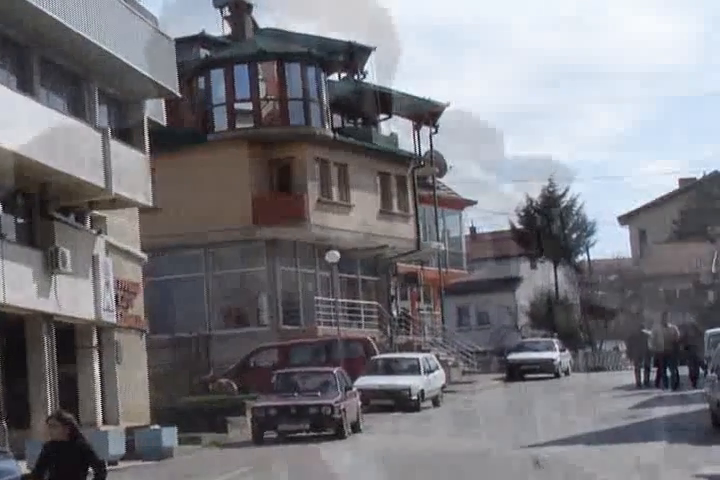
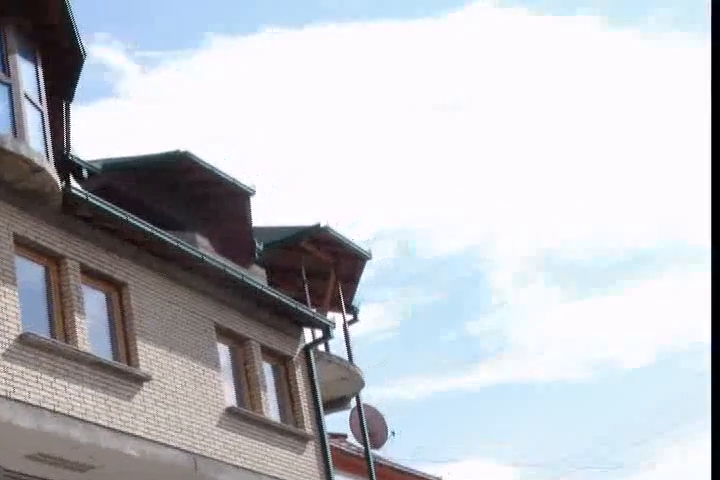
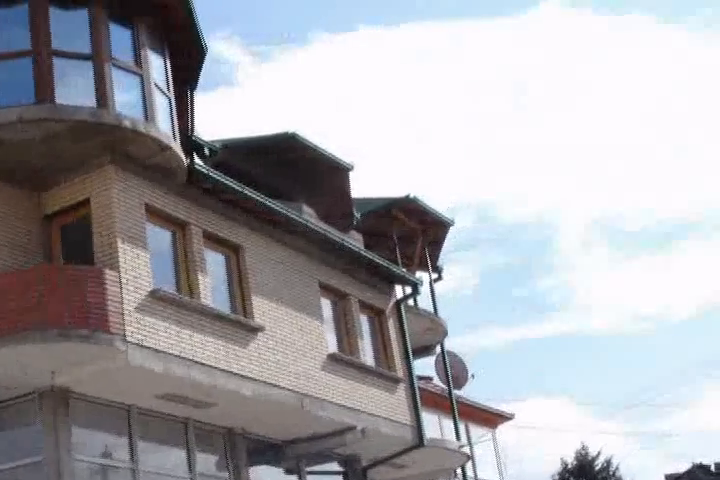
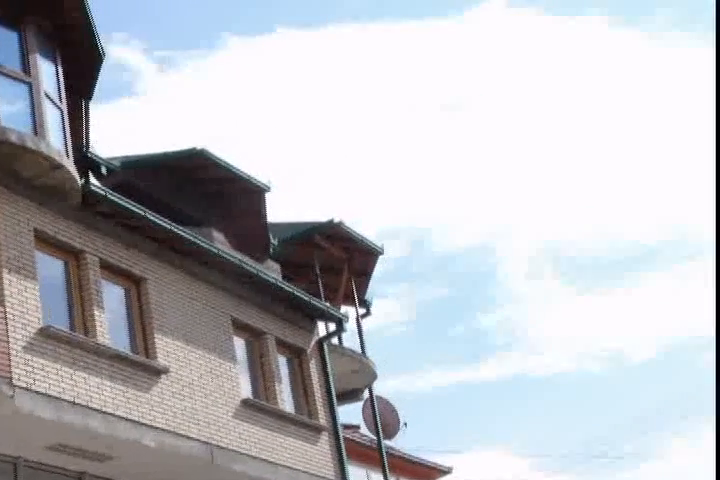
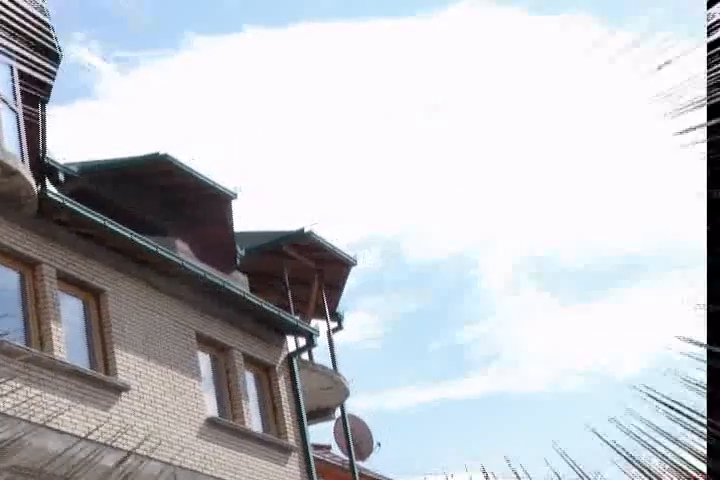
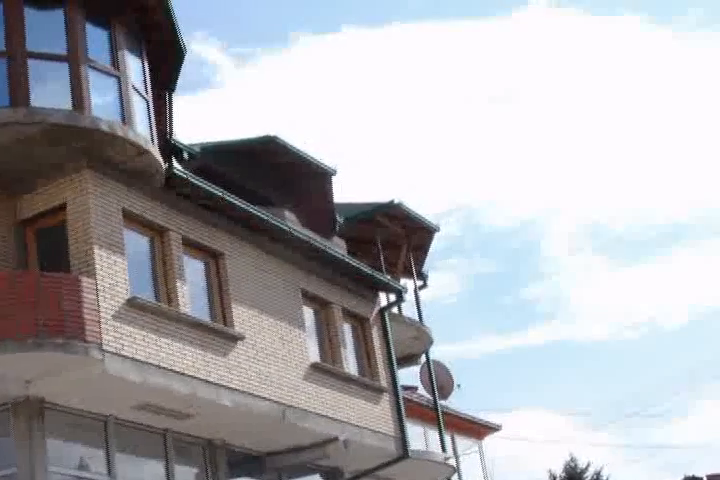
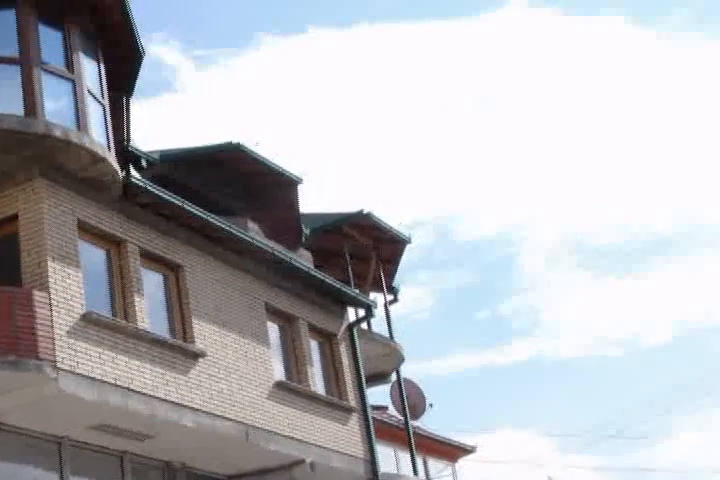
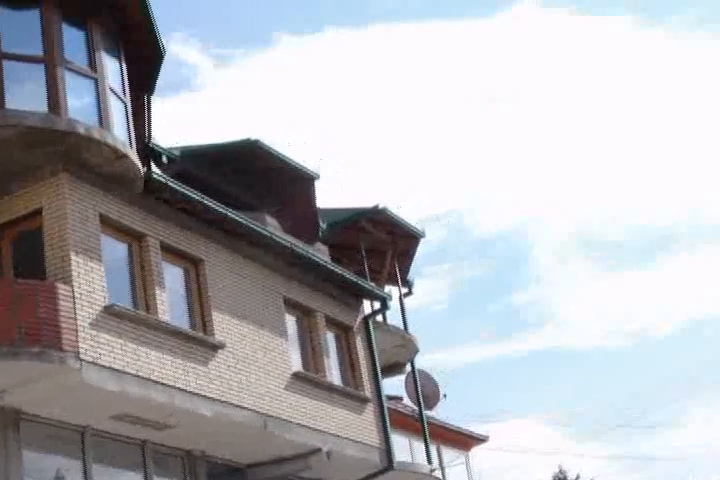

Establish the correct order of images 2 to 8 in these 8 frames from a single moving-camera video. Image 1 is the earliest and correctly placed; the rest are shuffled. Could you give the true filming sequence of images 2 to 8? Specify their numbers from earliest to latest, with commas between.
3, 6, 8, 7, 4, 2, 5
